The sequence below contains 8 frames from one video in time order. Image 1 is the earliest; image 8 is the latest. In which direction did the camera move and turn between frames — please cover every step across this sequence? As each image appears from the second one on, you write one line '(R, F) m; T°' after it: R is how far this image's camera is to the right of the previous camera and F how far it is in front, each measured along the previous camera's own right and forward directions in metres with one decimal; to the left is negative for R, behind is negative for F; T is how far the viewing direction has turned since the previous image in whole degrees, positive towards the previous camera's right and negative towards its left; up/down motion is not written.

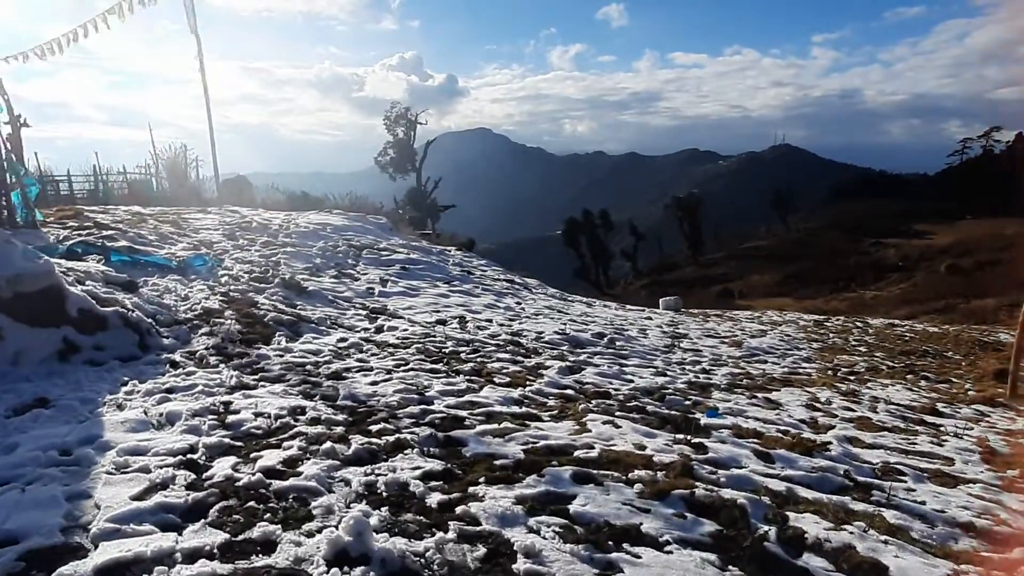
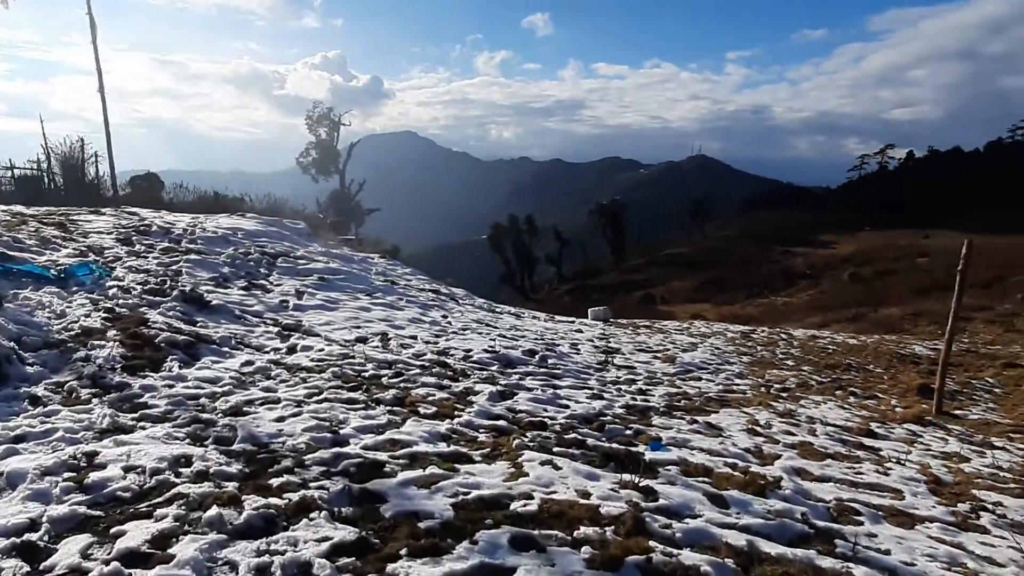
(0.0, +0.6) m; +6°
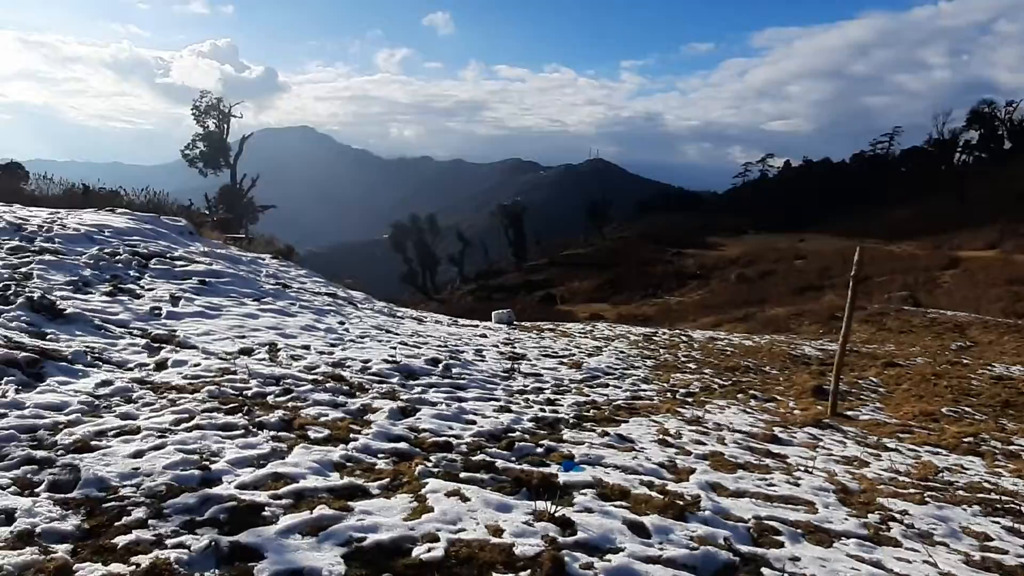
(0.0, +0.5) m; +8°
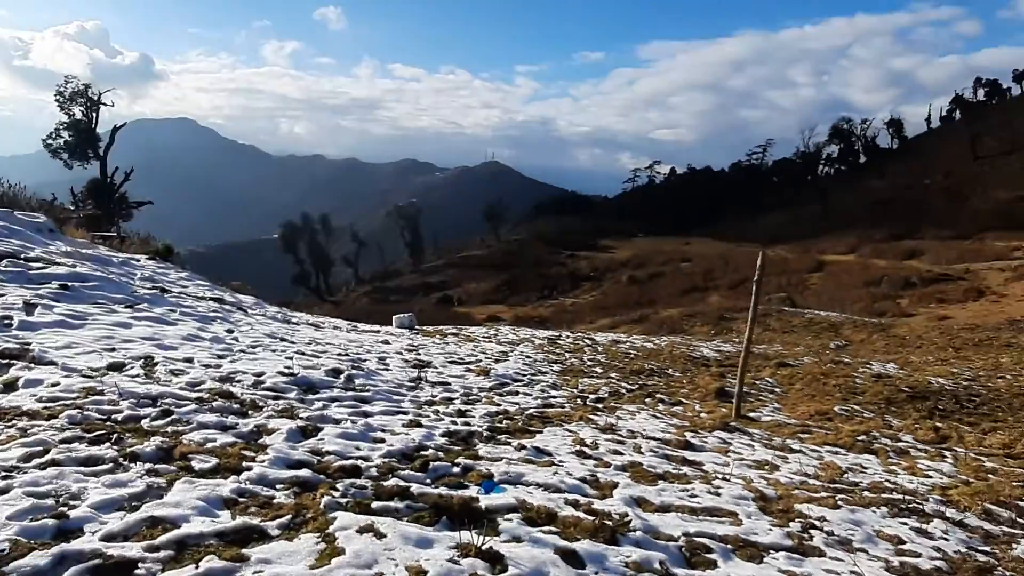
(-0.1, +0.4) m; +9°
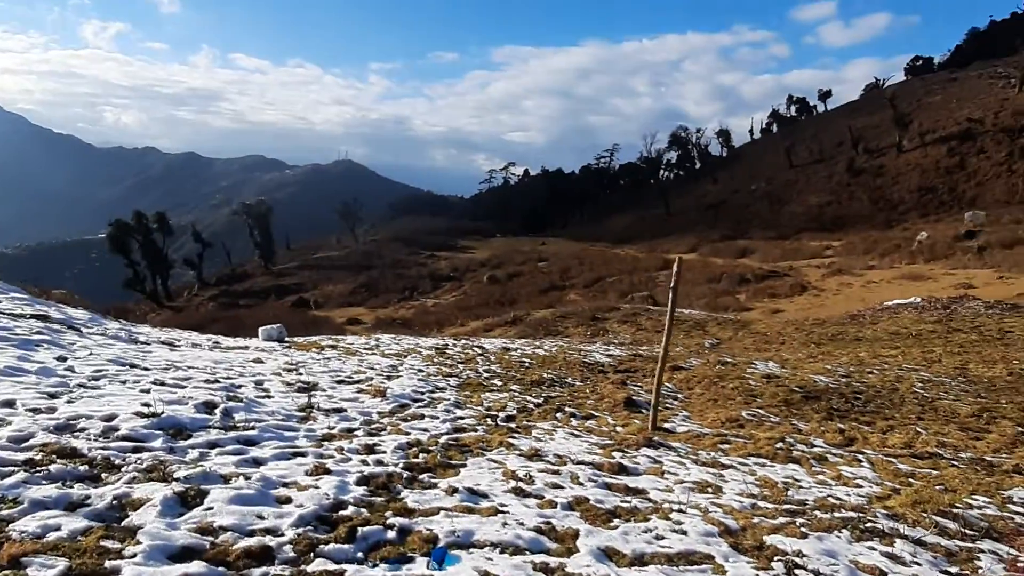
(-0.6, +1.0) m; +12°
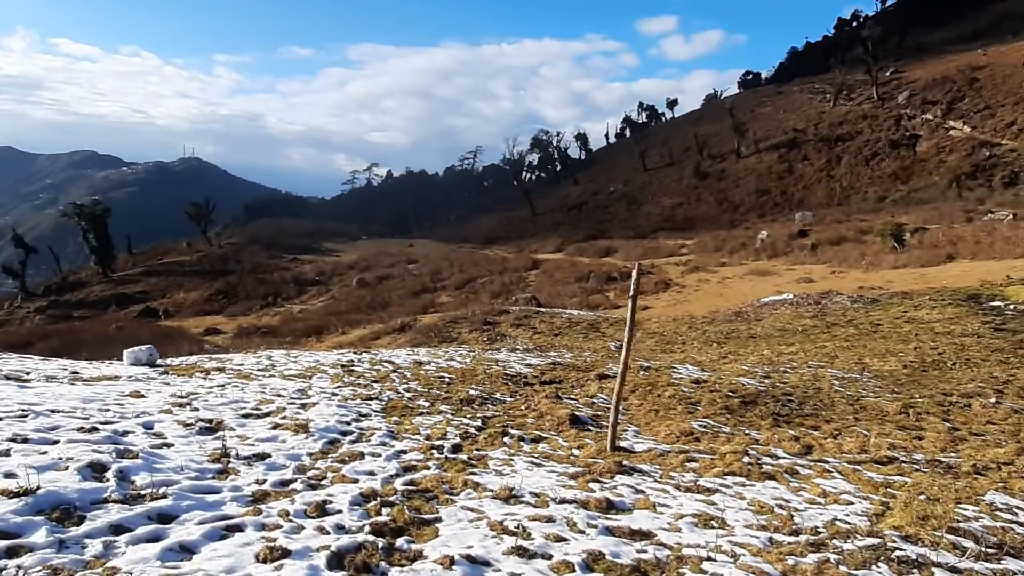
(-1.0, +1.1) m; +11°
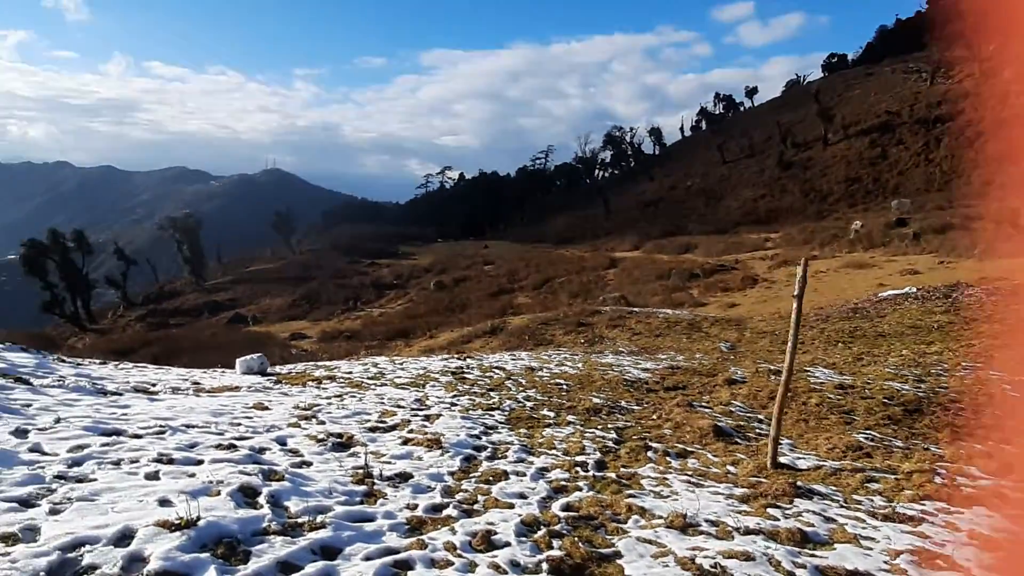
(-0.8, +0.7) m; -6°
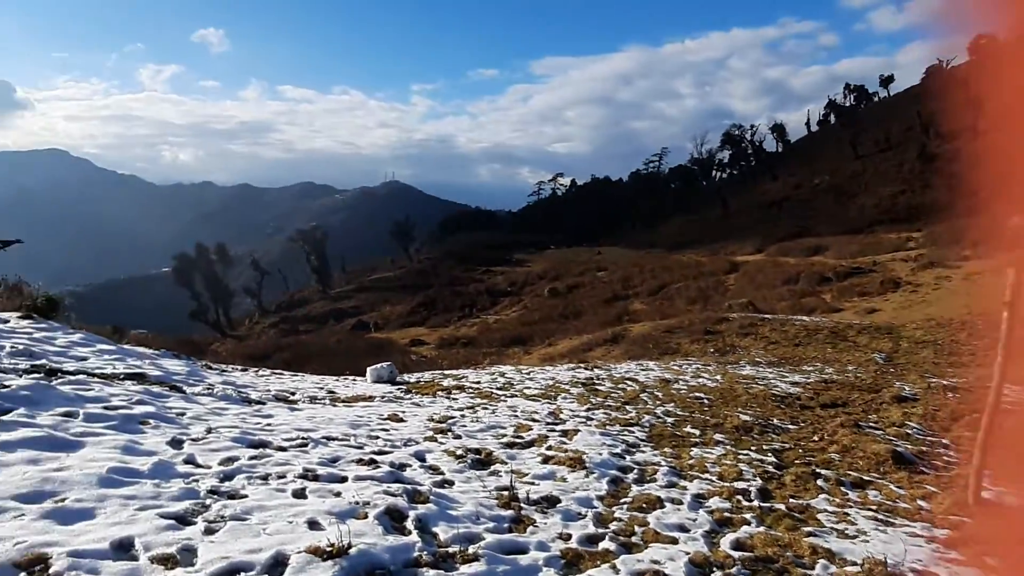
(-0.4, +0.5) m; -9°
